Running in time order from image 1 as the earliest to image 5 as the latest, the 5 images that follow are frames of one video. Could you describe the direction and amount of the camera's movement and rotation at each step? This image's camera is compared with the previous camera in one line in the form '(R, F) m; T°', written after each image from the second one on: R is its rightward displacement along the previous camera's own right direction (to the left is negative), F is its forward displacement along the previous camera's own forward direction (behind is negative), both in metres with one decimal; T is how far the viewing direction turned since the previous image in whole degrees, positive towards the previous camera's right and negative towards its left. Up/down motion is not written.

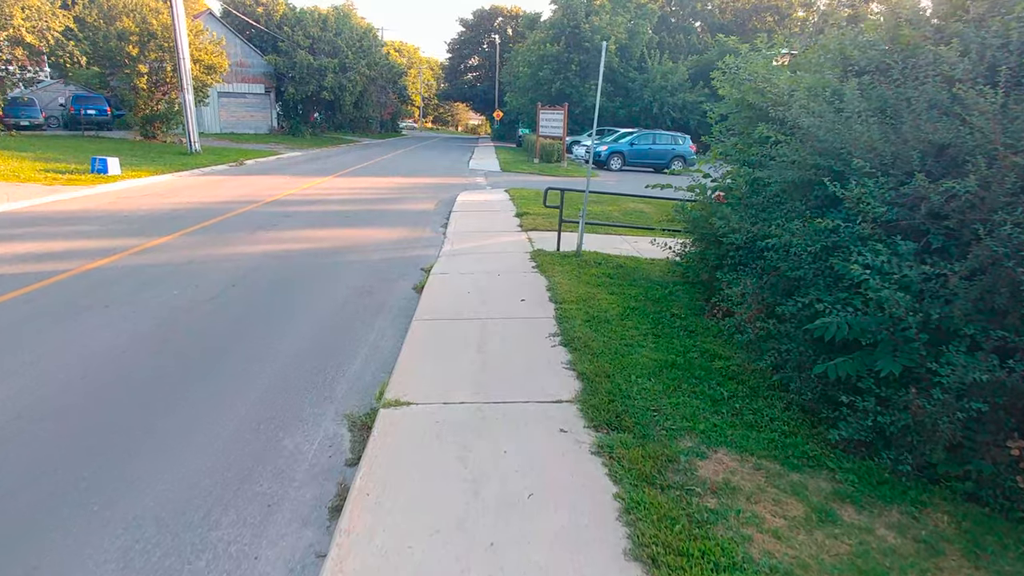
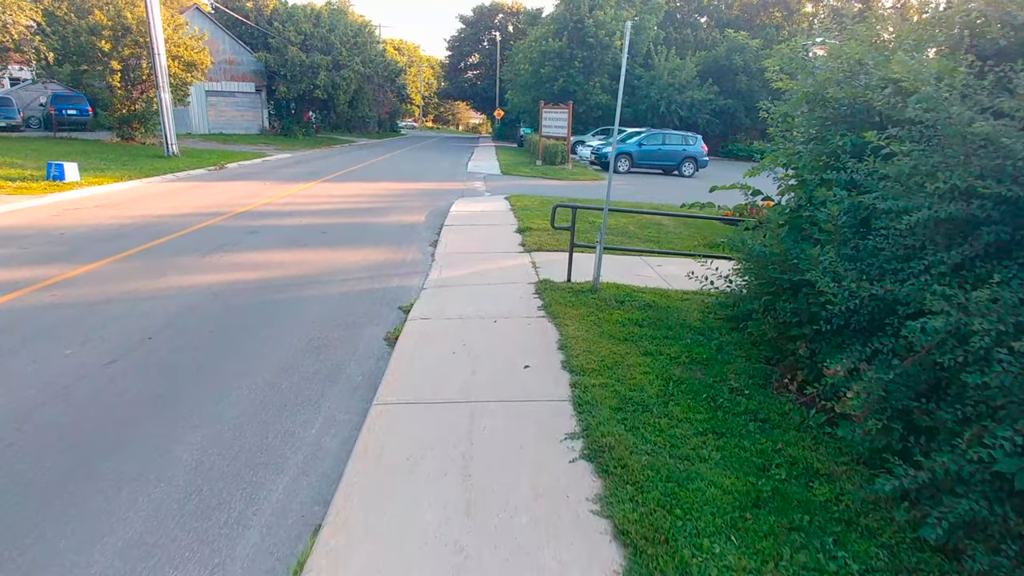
(0.0, +1.5) m; 0°
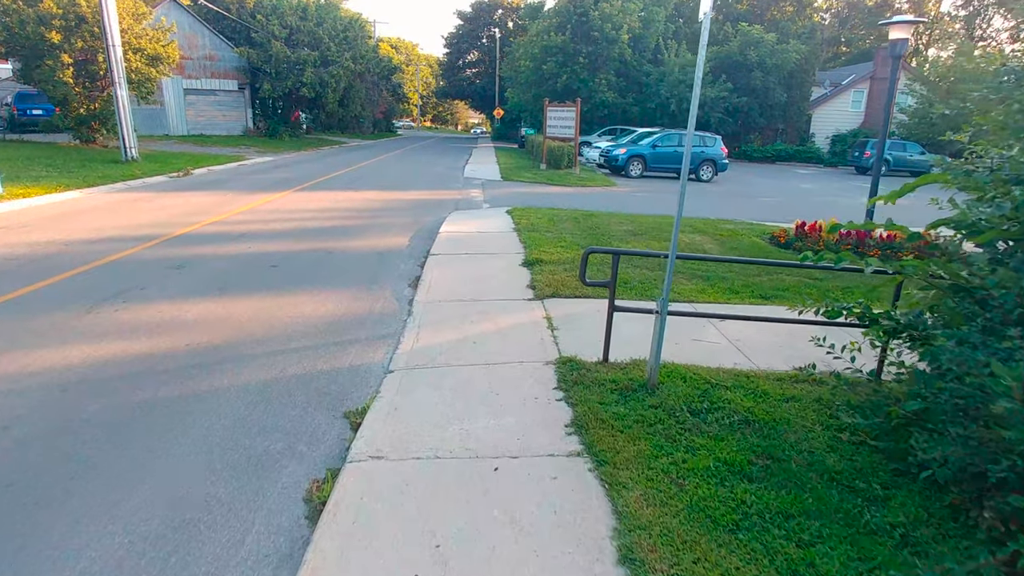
(0.0, +2.3) m; 0°
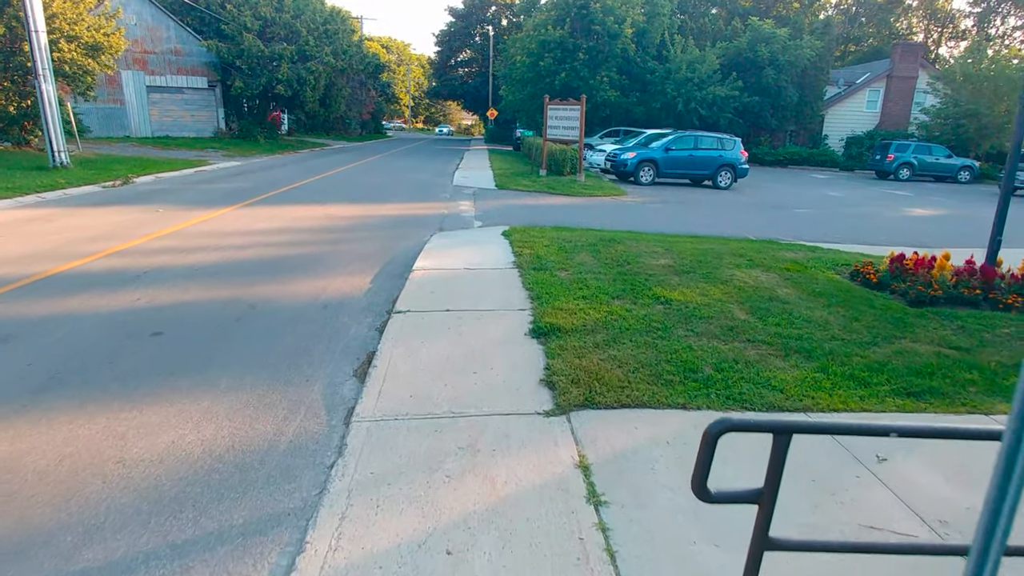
(-0.1, +2.6) m; 0°
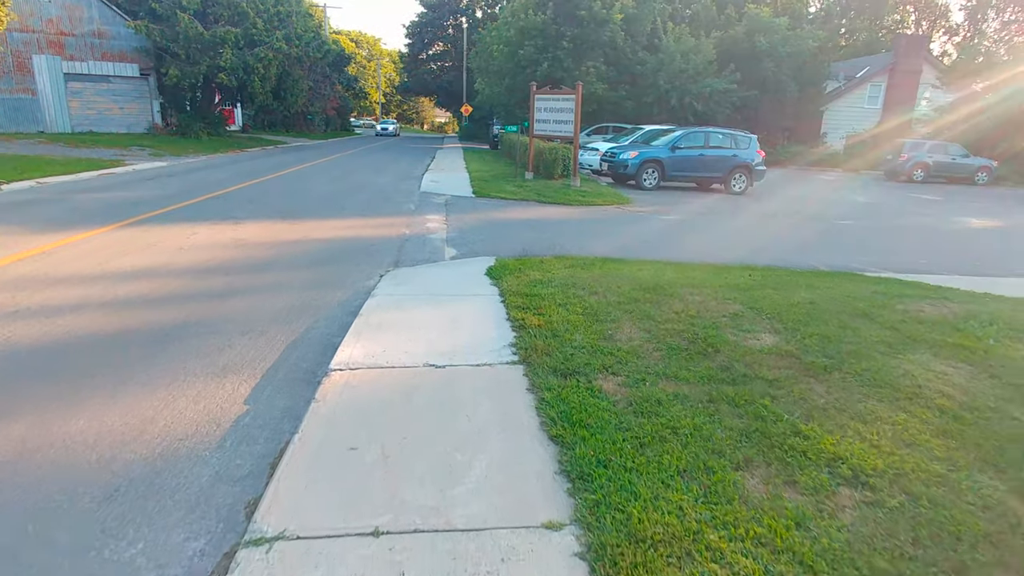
(-0.1, +3.3) m; +2°
